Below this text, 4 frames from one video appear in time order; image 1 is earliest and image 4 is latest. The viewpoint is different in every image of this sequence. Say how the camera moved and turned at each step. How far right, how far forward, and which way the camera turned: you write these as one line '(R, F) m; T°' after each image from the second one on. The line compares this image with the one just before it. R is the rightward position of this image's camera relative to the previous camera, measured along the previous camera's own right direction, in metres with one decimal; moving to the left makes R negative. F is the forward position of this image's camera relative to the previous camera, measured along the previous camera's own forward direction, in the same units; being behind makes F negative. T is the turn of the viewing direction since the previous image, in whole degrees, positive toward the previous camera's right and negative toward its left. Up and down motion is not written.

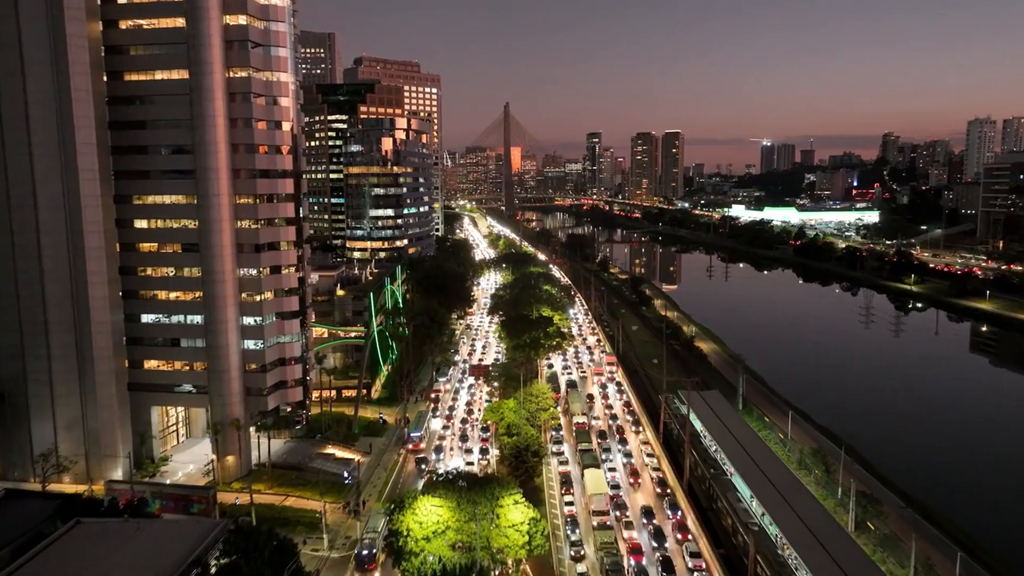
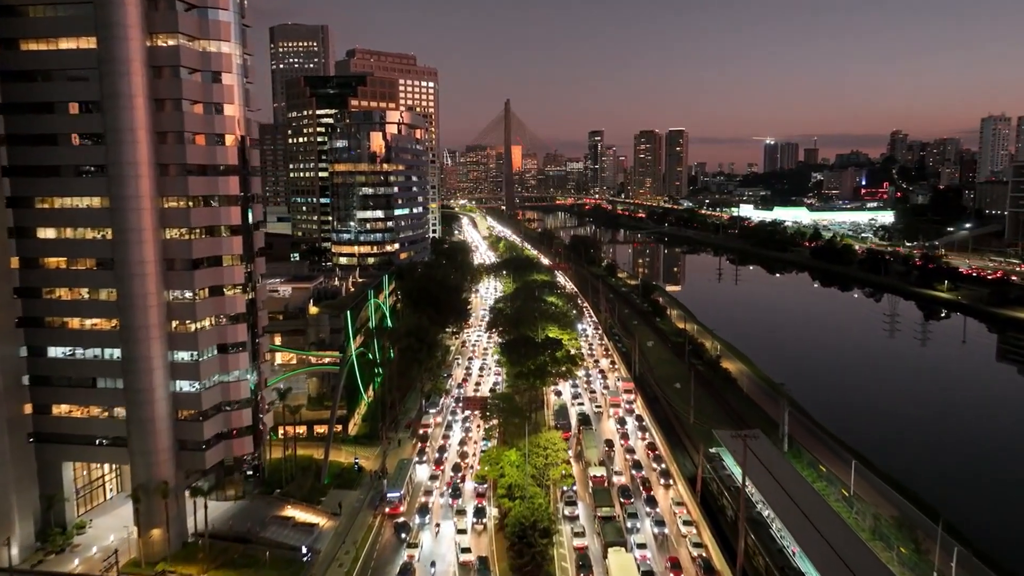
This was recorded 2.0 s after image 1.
(-0.1, +6.3) m; 0°
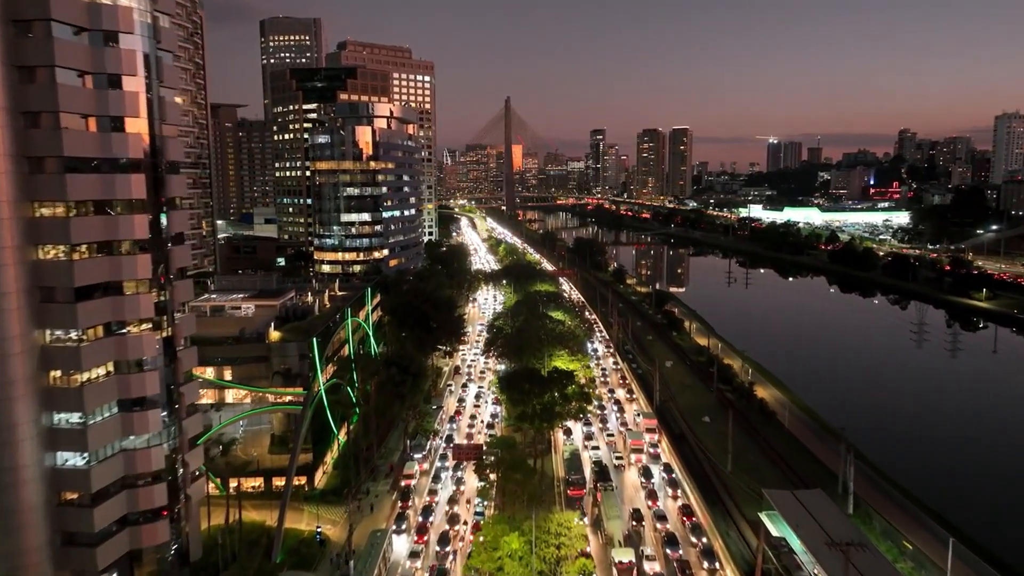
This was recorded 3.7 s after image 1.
(0.0, +6.3) m; 0°
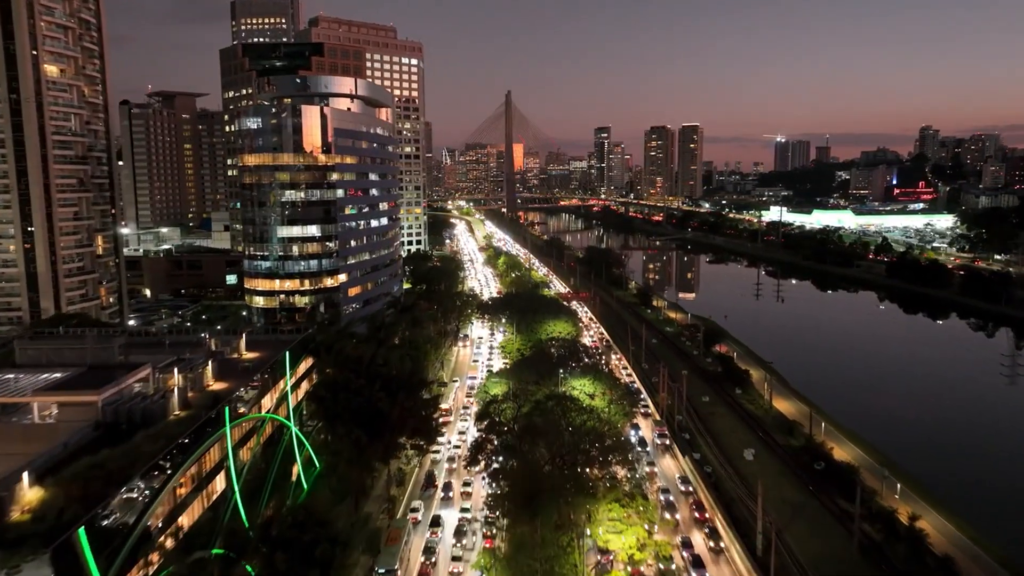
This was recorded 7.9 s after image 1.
(-0.1, +16.1) m; 0°
